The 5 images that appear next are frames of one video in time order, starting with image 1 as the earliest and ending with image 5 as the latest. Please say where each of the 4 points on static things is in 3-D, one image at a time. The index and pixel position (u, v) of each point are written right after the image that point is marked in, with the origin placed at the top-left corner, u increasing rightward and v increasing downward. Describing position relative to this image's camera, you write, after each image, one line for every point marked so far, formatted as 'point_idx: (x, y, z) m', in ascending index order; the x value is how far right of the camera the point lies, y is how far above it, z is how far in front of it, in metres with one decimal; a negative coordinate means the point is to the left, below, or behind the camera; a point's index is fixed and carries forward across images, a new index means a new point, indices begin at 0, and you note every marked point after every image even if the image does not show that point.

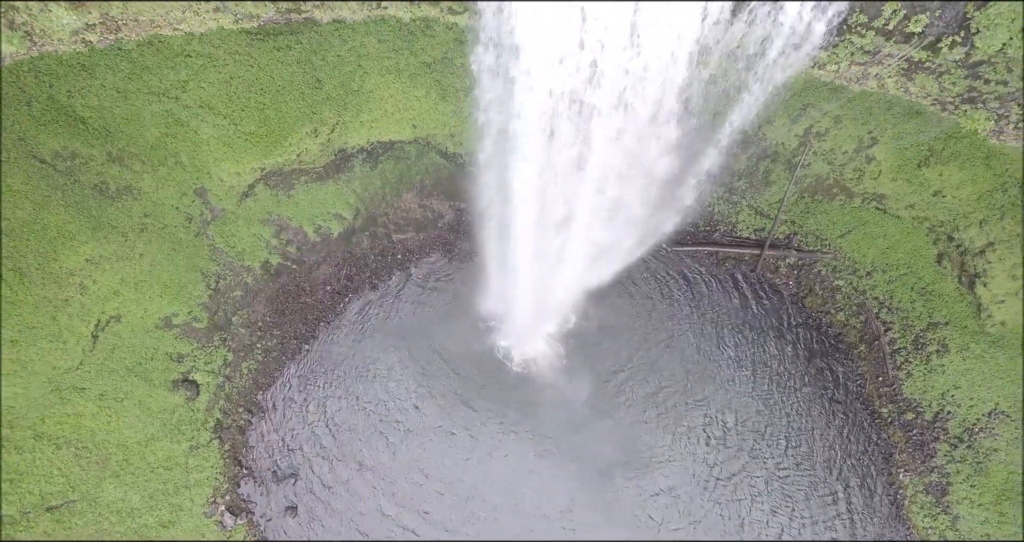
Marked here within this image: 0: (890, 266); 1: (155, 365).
0: (+13.4, +0.2, +17.5) m
1: (-12.1, -3.2, +16.8) m
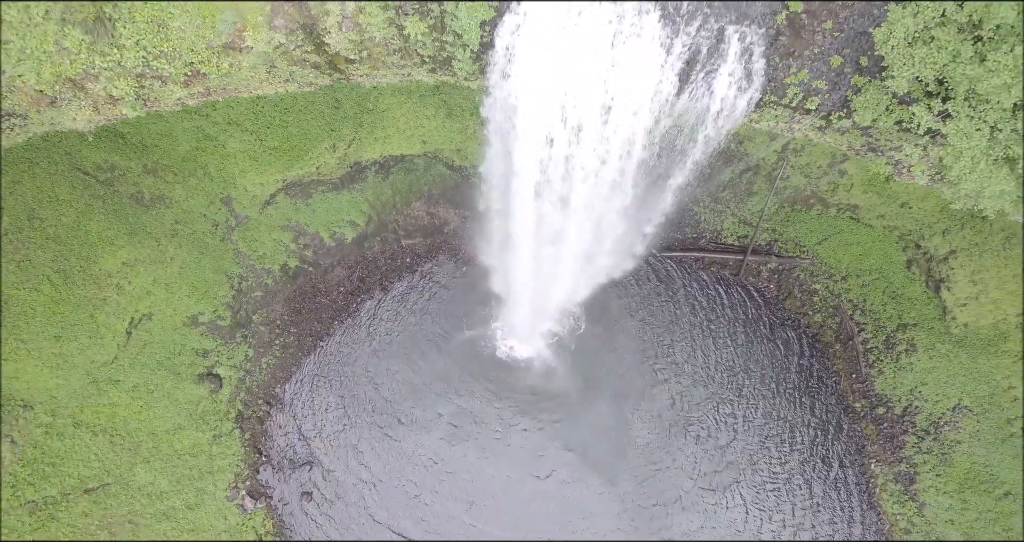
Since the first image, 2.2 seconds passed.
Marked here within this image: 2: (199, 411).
0: (+13.5, 0.0, +19.1) m
1: (-12.1, -3.2, +18.5) m
2: (-11.3, -5.1, +18.2) m
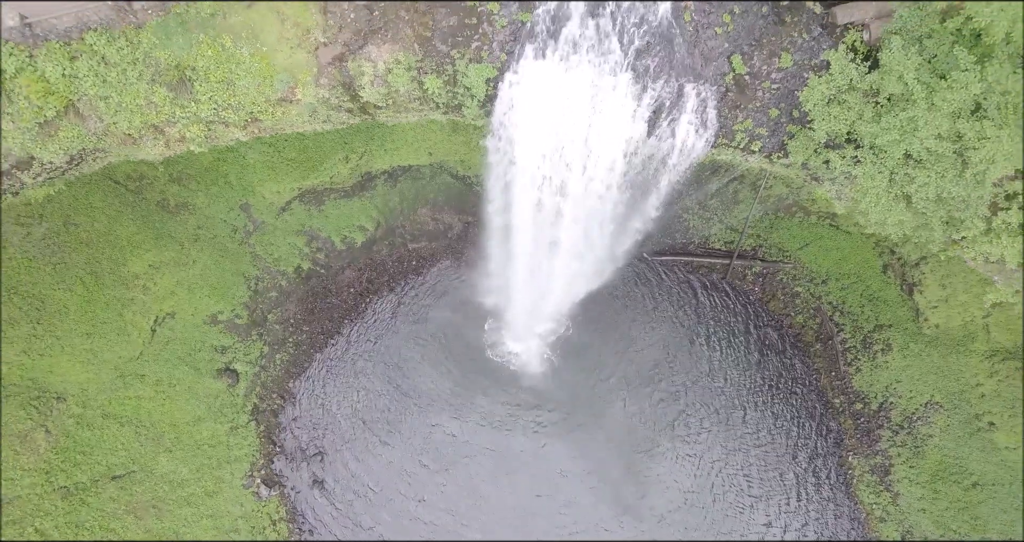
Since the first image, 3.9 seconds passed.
0: (+13.5, -0.2, +20.6) m
1: (-12.1, -3.3, +19.9) m
2: (-11.3, -5.2, +19.7) m
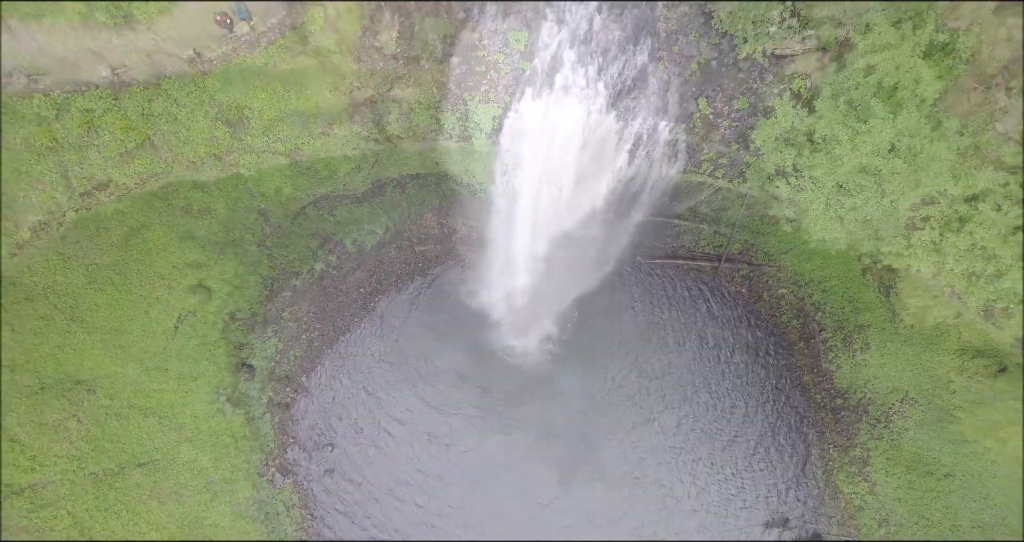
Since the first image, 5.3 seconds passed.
0: (+13.5, -0.3, +22.1) m
1: (-12.1, -3.4, +21.4) m
2: (-11.3, -5.2, +21.1) m
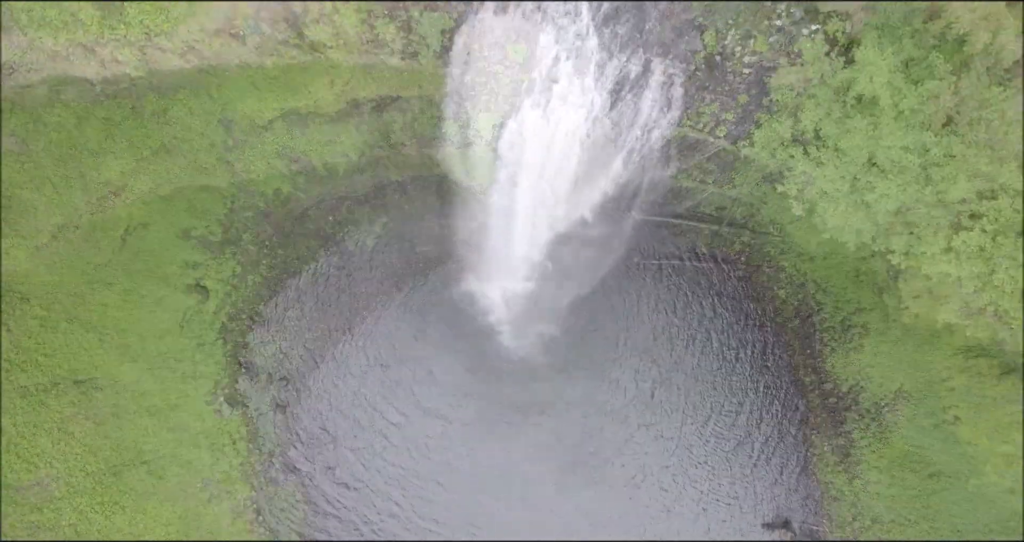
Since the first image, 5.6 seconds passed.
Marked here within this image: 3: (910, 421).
0: (+12.6, +0.8, +20.1) m
1: (-13.2, +0.1, +19.5) m
2: (-12.5, -1.8, +19.3) m
3: (+14.7, -5.3, +18.9) m
